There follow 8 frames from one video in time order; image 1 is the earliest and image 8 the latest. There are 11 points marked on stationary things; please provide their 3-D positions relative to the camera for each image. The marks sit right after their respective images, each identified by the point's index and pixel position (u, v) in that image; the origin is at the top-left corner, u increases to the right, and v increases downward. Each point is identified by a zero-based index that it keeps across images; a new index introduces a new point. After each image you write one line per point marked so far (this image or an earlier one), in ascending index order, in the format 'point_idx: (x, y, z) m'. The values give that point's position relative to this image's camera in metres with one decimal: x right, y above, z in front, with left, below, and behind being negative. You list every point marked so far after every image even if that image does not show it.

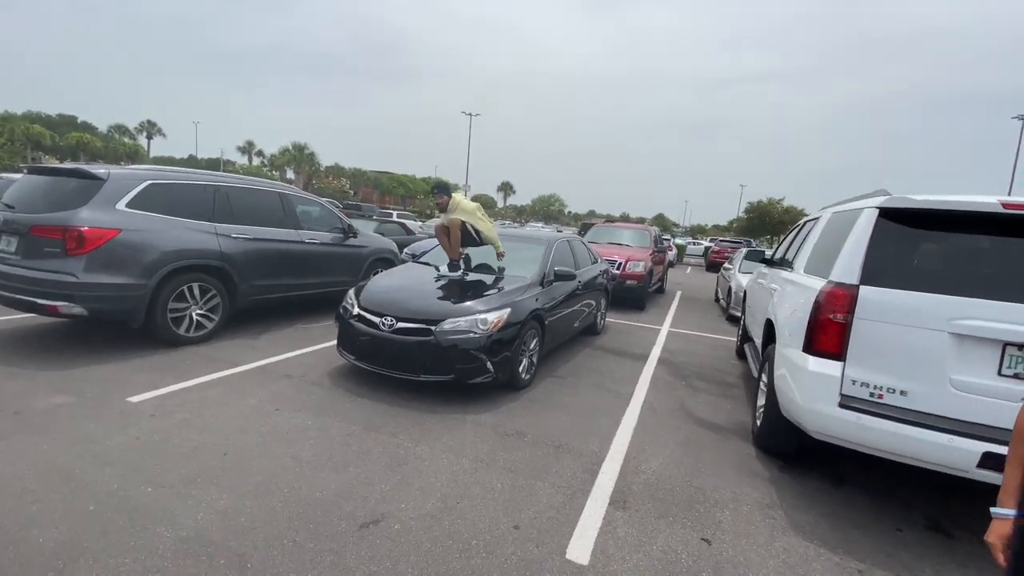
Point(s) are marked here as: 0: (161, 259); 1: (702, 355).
0: (-4.1, +0.3, +5.5) m
1: (+3.1, -1.1, +7.7) m
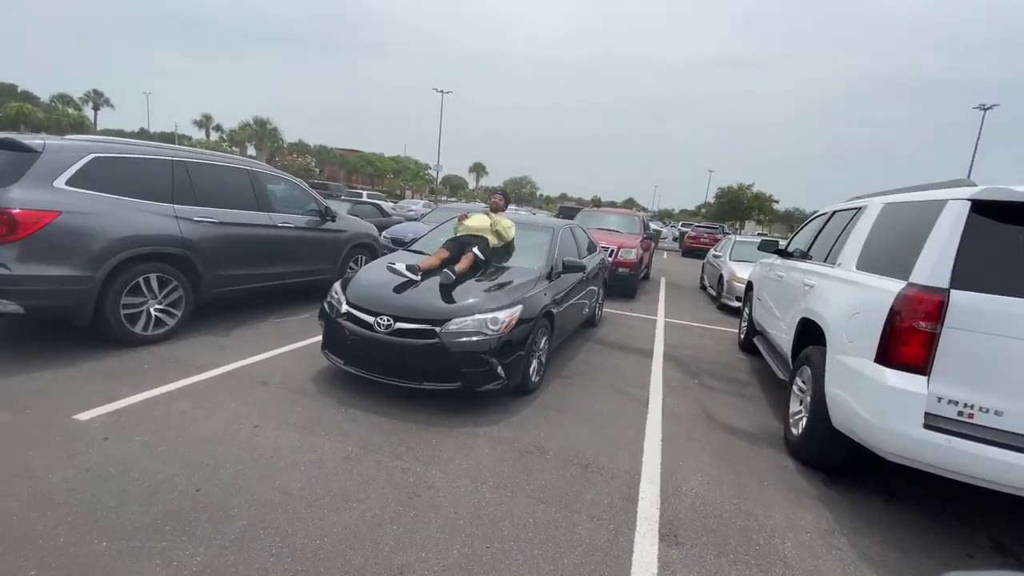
0: (-4.0, +0.4, +4.7) m
1: (+3.0, -0.9, +7.4) m
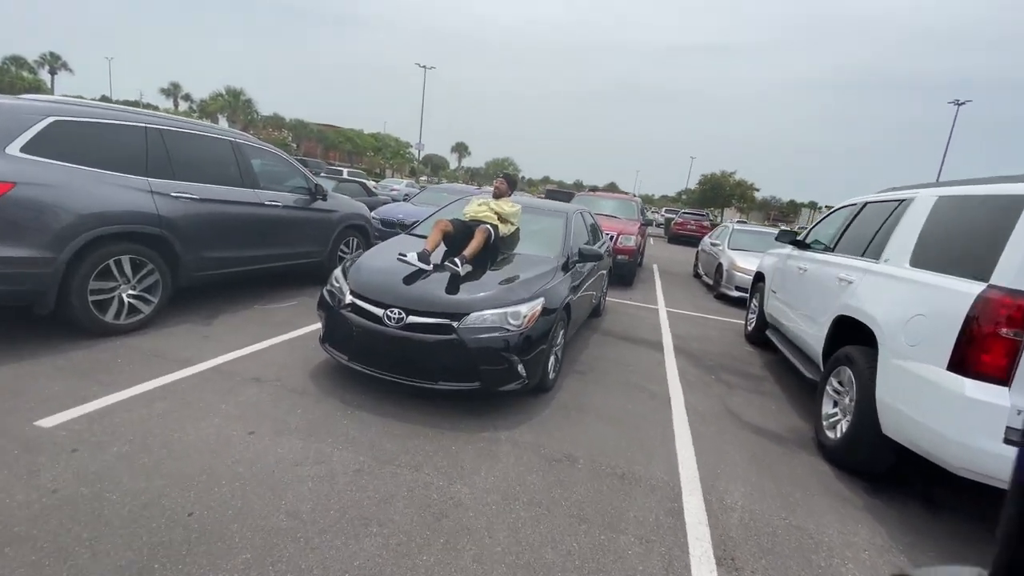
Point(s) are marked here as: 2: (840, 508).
0: (-3.8, +0.5, +4.1) m
1: (+3.0, -0.8, +7.2) m
2: (+2.3, -1.5, +3.3) m
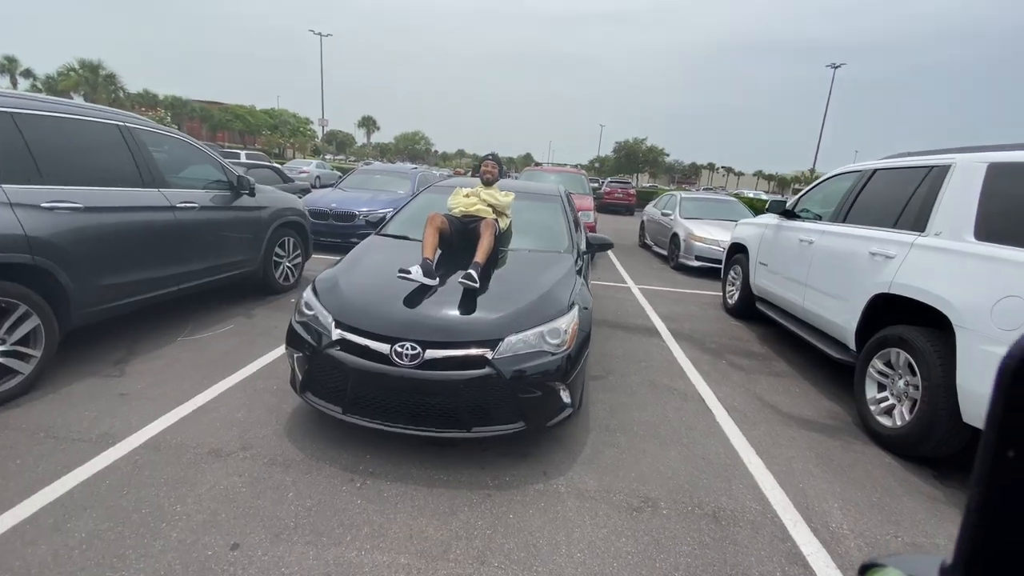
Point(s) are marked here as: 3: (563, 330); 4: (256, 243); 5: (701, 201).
0: (-3.6, +0.1, +2.7) m
1: (+2.7, -0.4, +6.9) m
2: (+2.7, -1.4, +3.0) m
3: (+0.3, -0.3, +3.2) m
4: (-3.1, +0.6, +5.8) m
5: (+4.5, +2.1, +11.3) m
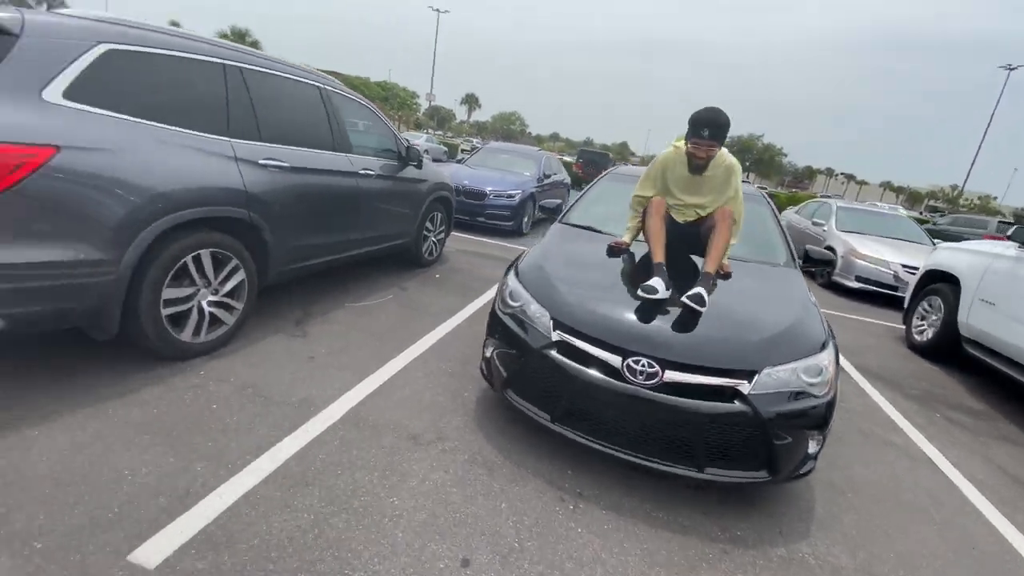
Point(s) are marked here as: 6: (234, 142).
0: (-2.2, +0.5, +2.8) m
1: (+4.6, -0.8, +6.0) m
2: (+3.8, -1.8, +2.2) m
3: (+1.7, -0.4, +2.6) m
4: (-1.2, +0.9, +5.8) m
5: (+7.3, +1.6, +9.9) m
6: (-2.0, +1.1, +3.4) m
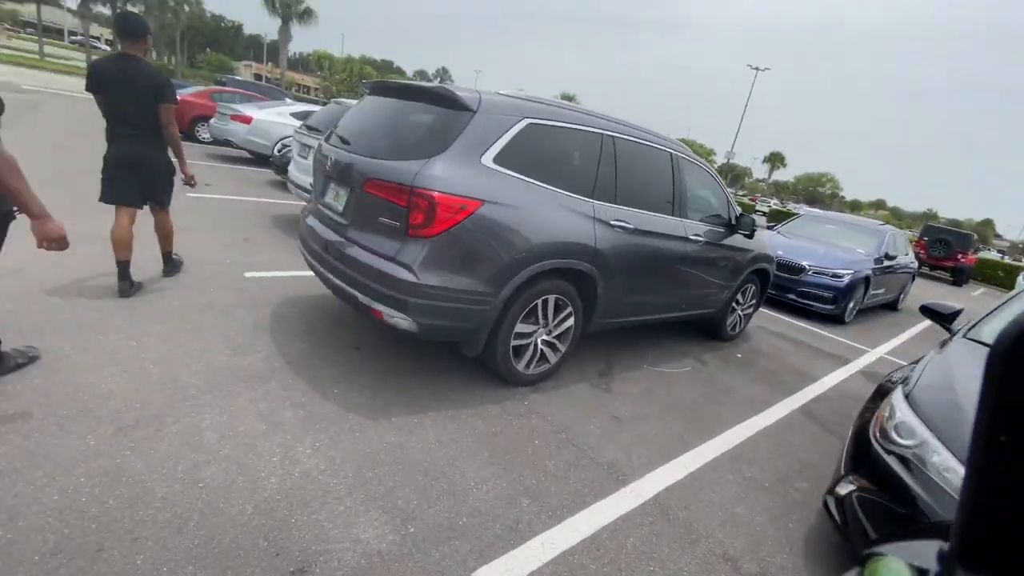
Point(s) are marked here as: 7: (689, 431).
0: (+0.1, +0.2, +3.2) m
1: (+7.1, -2.7, +2.5) m
2: (+4.3, -3.0, -0.5) m
3: (+3.0, -1.3, +1.1) m
4: (+2.5, 0.0, +5.3) m
5: (+11.8, -1.4, +4.5) m
6: (+0.6, +0.7, +3.7) m
7: (+1.4, -1.1, +3.7) m
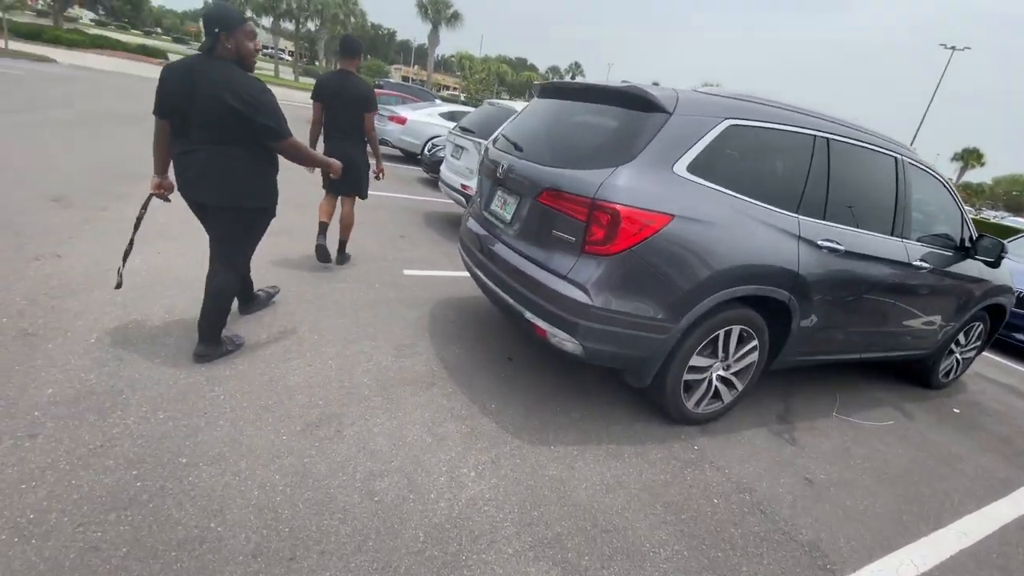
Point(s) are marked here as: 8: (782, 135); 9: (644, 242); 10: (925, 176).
0: (+1.2, 0.0, +2.8) m
1: (+7.6, -3.3, +0.4) m
2: (+4.2, -3.4, -1.8) m
3: (+3.4, -1.7, 0.0) m
4: (+4.0, -0.3, +4.2) m
5: (+12.7, -2.4, +1.3) m
6: (+1.9, +0.5, +3.1) m
7: (+2.5, -1.4, +3.0) m
8: (+1.8, +1.0, +3.1) m
9: (+0.8, +0.3, +2.8) m
10: (+3.3, +0.9, +3.8) m
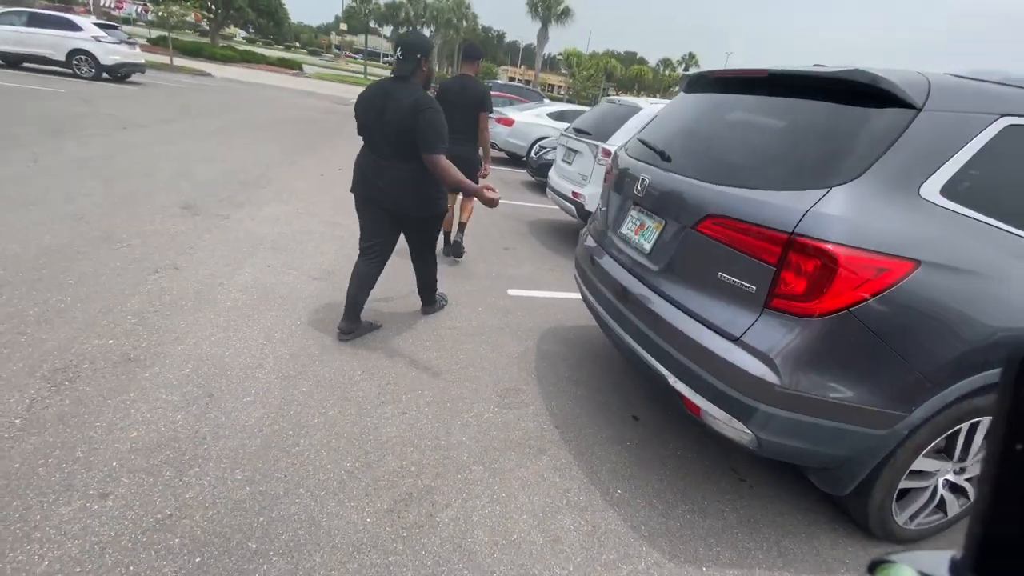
0: (+1.8, -0.3, +1.8) m
1: (+7.4, -3.9, -1.8) m
2: (+3.7, -3.9, -3.2) m
3: (+3.4, -2.1, -1.3) m
4: (+4.8, -0.8, +2.7) m
5: (+12.7, -3.3, -2.0) m
6: (+2.6, +0.1, +2.0) m
7: (+3.1, -1.7, +1.7) m
8: (+2.5, +0.6, +2.0) m
9: (+1.4, 0.0, +1.9) m
10: (+4.1, +0.5, +2.4) m
